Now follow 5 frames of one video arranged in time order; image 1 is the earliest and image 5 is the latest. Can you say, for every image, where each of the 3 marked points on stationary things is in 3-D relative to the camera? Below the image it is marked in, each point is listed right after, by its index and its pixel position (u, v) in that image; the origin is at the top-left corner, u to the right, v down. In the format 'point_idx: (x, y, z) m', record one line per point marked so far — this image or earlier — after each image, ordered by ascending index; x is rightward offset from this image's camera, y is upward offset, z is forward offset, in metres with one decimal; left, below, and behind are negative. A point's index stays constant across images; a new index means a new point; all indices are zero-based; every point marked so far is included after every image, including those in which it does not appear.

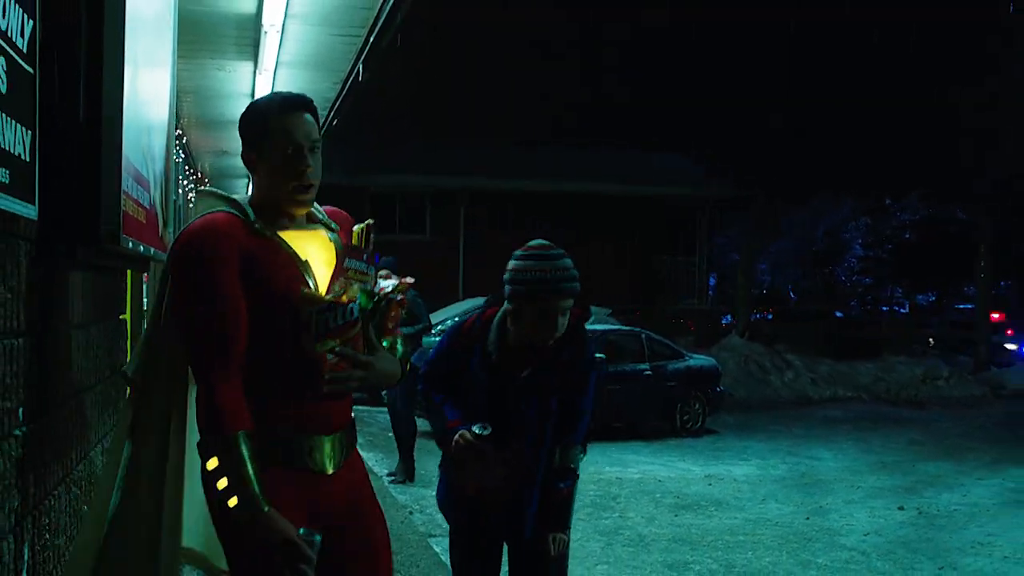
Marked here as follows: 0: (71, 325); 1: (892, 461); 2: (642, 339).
0: (-1.3, -0.1, +3.3) m
1: (+4.6, -2.1, +12.9) m
2: (+1.8, -0.7, +14.8) m
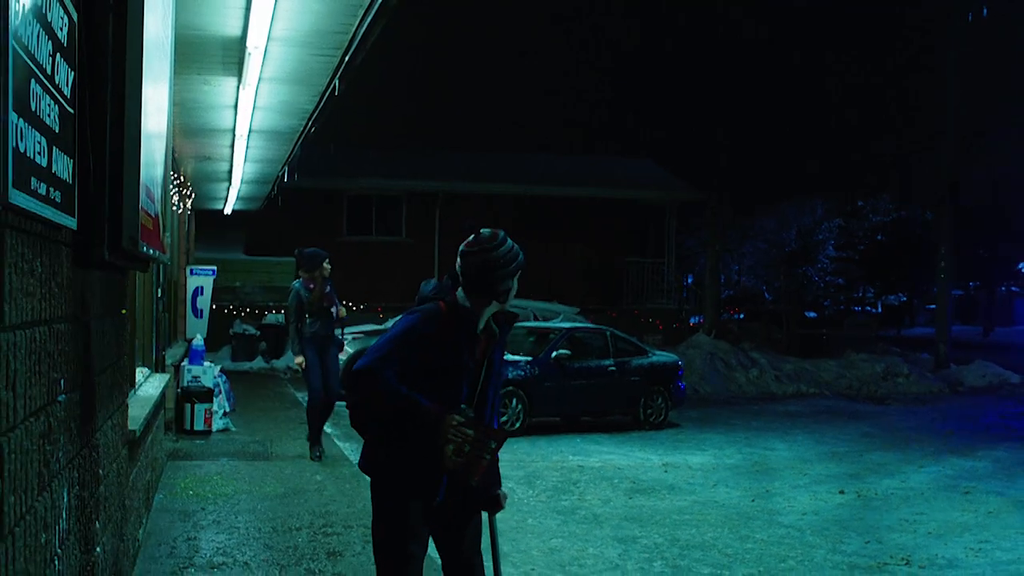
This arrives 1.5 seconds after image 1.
0: (-1.5, -0.1, +3.9) m
1: (+4.2, -2.1, +13.6) m
2: (+1.4, -0.7, +15.5) m
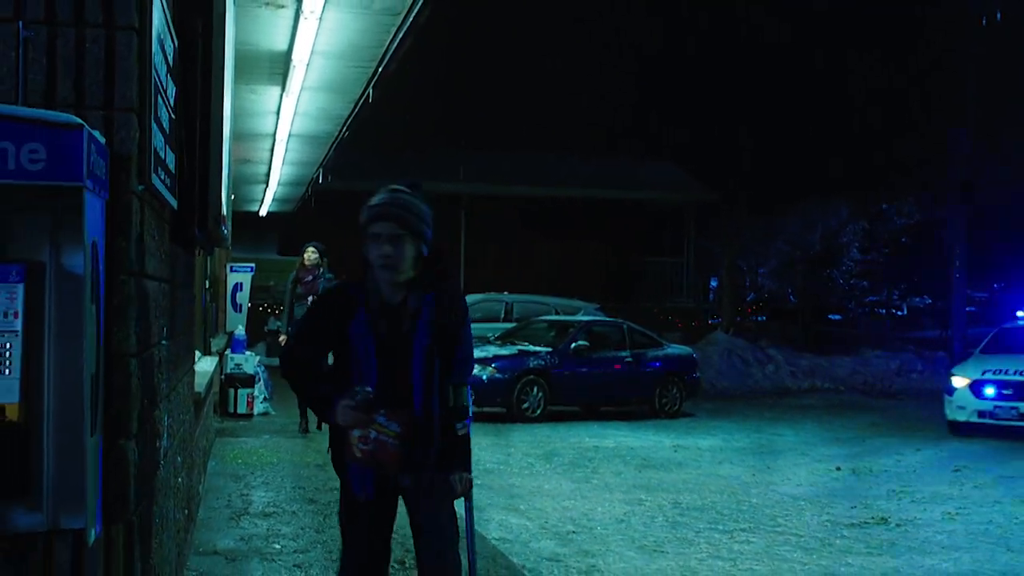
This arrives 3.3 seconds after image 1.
0: (-1.5, 0.0, +4.8) m
1: (+4.5, -2.0, +14.3) m
2: (+1.7, -0.6, +16.3) m
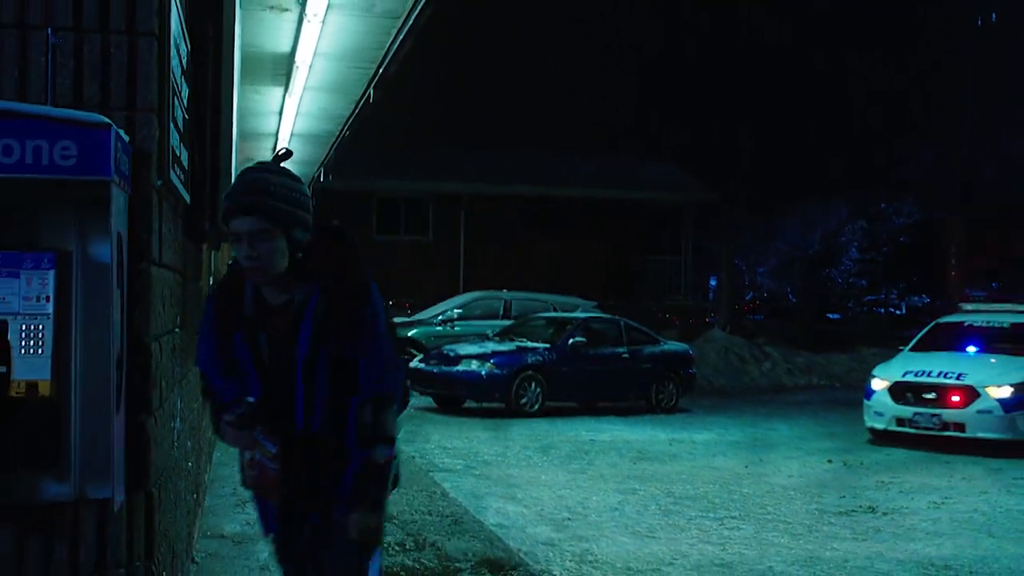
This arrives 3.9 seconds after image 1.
0: (-1.5, +0.1, +5.0) m
1: (+4.4, -1.9, +14.6) m
2: (+1.7, -0.6, +16.5) m
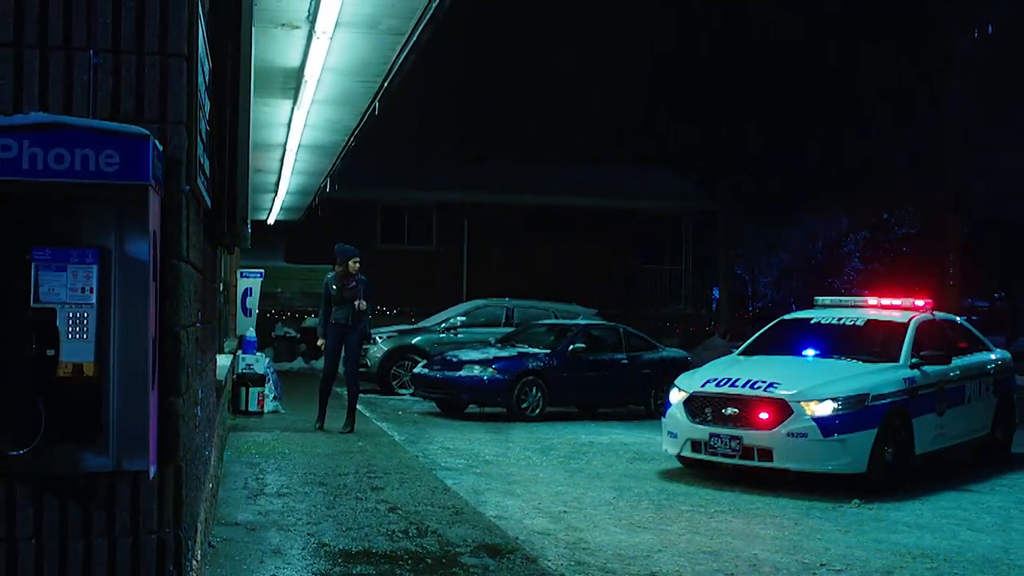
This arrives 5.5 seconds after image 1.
0: (-1.5, +0.1, +5.4) m
1: (+4.5, -2.0, +14.9) m
2: (+1.7, -0.7, +16.9) m
